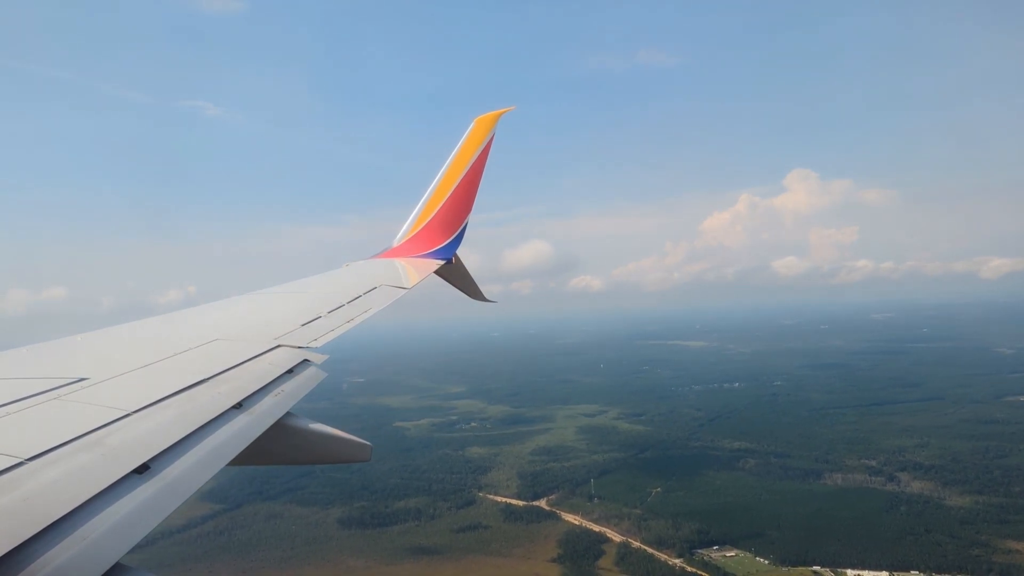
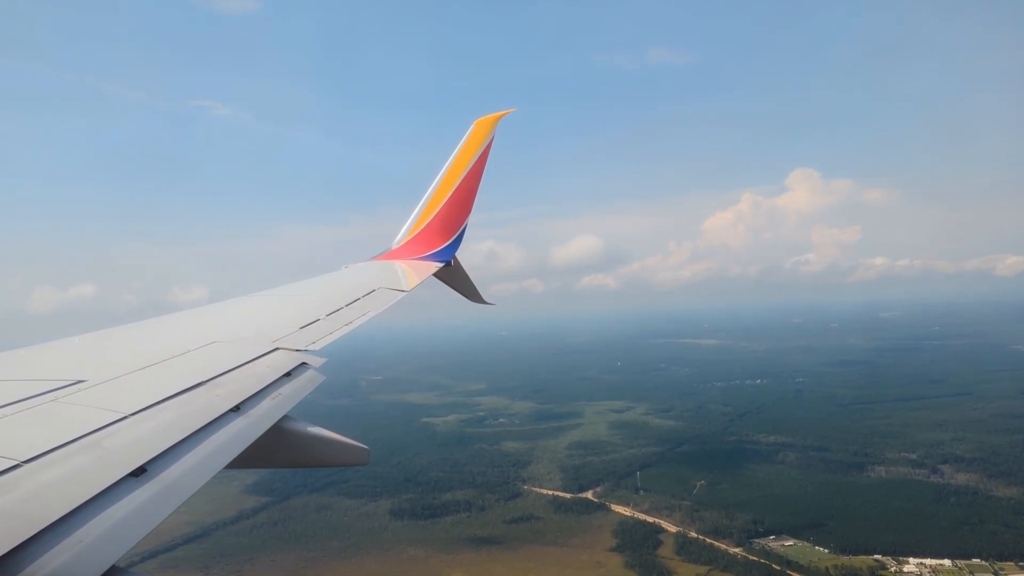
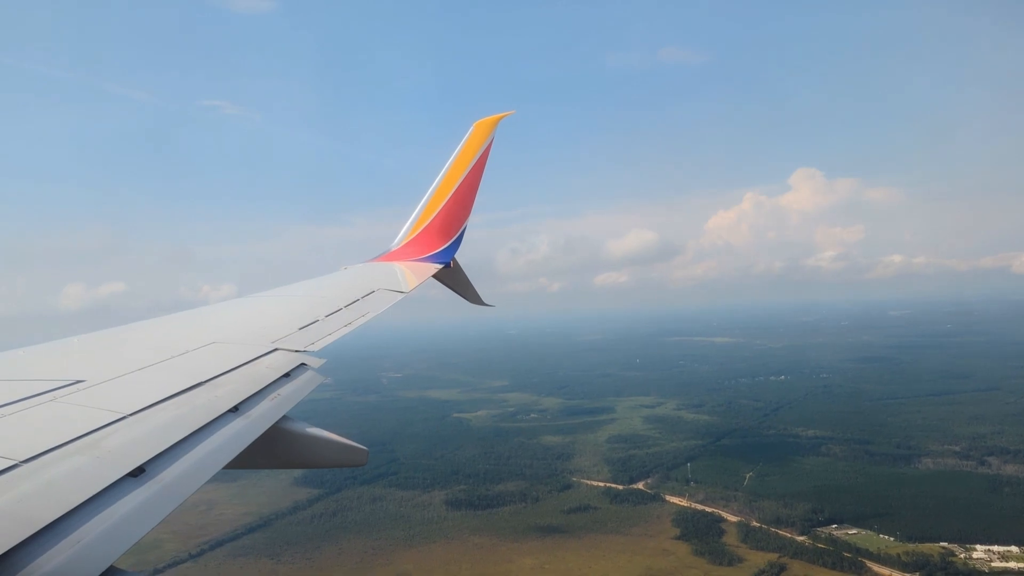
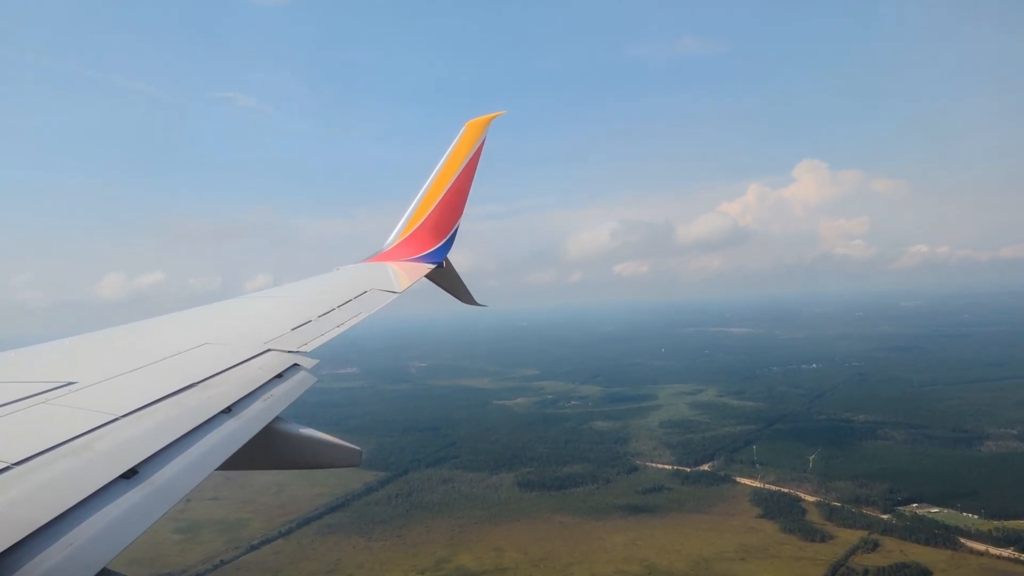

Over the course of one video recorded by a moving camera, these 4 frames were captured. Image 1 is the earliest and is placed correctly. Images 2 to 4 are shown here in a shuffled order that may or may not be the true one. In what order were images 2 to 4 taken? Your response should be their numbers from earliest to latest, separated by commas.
2, 3, 4
